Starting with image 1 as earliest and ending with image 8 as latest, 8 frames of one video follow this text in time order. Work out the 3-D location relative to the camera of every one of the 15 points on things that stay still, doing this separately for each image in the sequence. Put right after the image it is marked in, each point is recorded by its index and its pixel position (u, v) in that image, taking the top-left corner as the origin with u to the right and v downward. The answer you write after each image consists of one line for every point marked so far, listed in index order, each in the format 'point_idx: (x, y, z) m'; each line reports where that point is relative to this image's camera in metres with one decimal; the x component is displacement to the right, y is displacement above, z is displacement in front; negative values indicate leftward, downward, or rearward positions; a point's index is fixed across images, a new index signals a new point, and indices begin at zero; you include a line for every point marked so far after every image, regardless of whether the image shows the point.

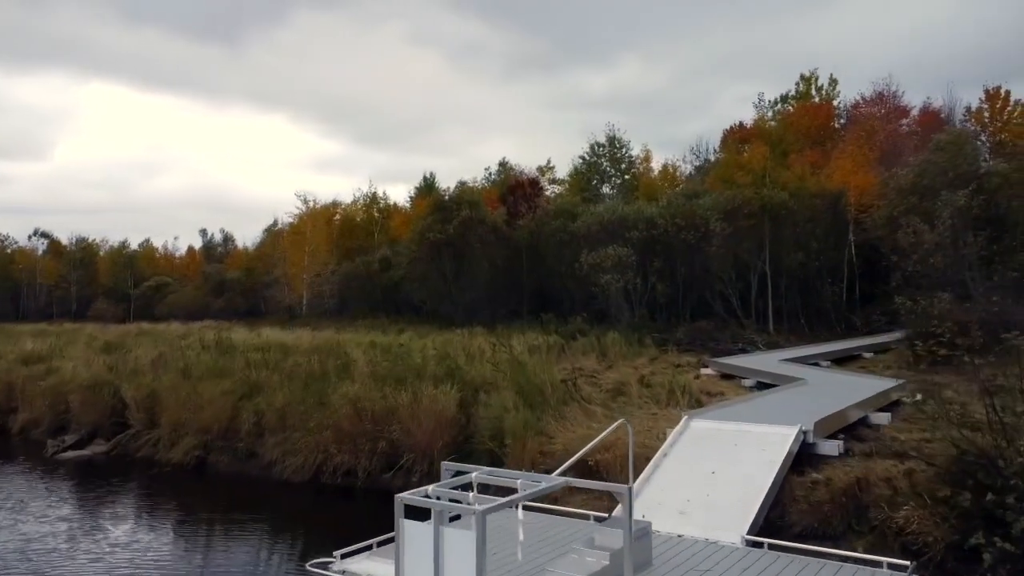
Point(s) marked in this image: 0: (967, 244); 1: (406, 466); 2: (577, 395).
0: (+8.5, +0.8, +14.6) m
1: (-1.1, -1.9, +8.1) m
2: (+0.7, -1.2, +8.7) m
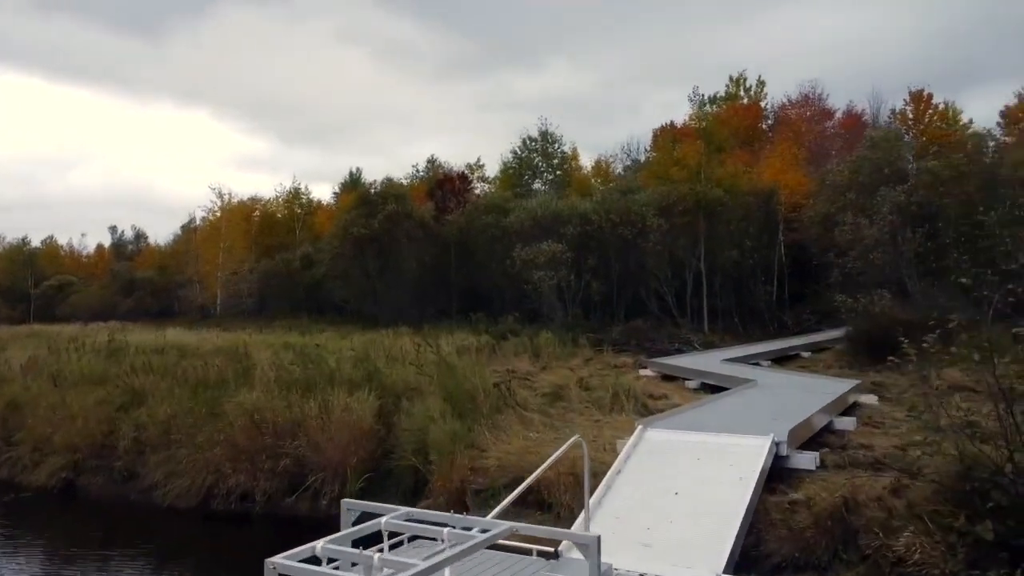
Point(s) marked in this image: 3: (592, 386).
0: (+7.3, +0.9, +14.4) m
1: (-1.8, -1.8, +7.0) m
2: (0.0, -1.1, +7.8) m
3: (+1.0, -1.3, +9.8) m
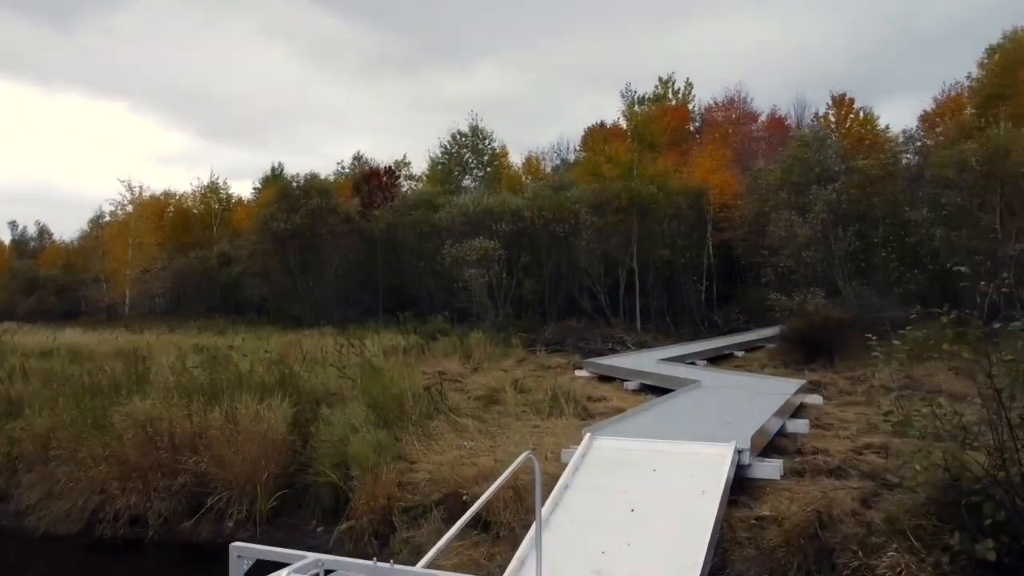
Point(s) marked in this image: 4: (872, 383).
0: (+6.0, +0.9, +14.4) m
1: (-2.3, -1.7, +6.2) m
2: (-0.6, -1.1, +7.2) m
3: (+0.2, -1.2, +9.2) m
4: (+4.6, -1.2, +10.0) m
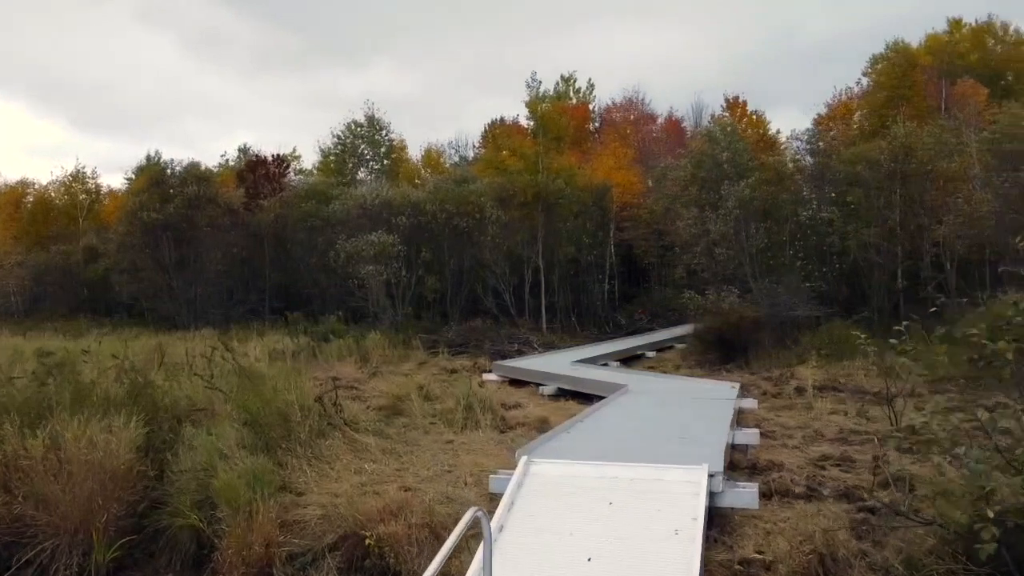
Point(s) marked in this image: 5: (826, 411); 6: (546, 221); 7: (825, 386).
0: (+4.3, +0.9, +14.1) m
1: (-2.9, -1.7, +4.9) m
2: (-1.3, -1.0, +6.1) m
3: (-0.8, -1.2, +8.2) m
4: (+3.5, -1.2, +9.6) m
5: (+3.0, -1.2, +7.5) m
6: (+0.8, +1.5, +17.7) m
7: (+3.7, -1.2, +9.3) m
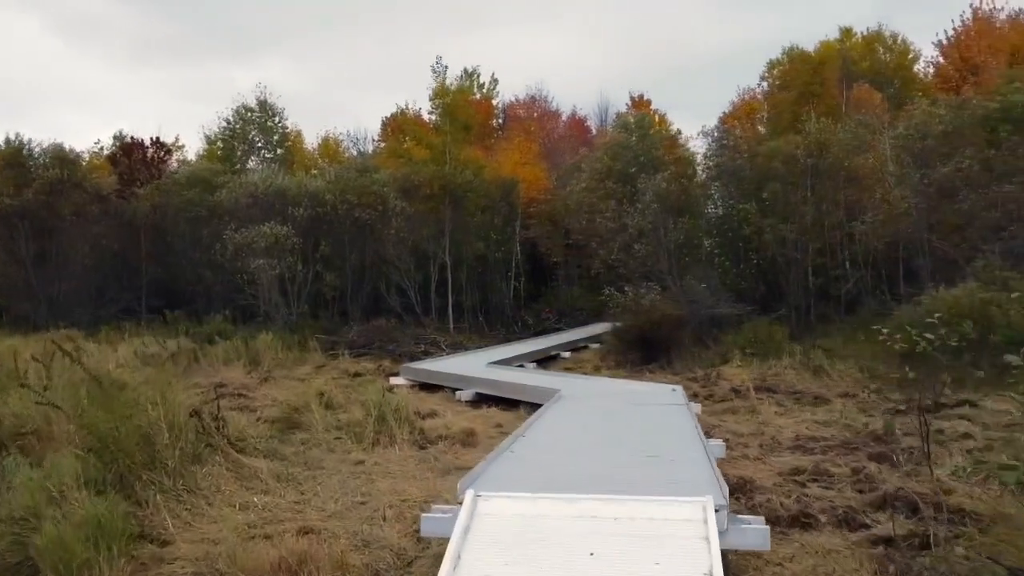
0: (+2.7, +1.0, +13.7) m
1: (-3.2, -1.6, +3.6) m
2: (-1.8, -0.9, +4.9) m
3: (-1.6, -1.1, +7.2) m
4: (+2.5, -1.1, +9.0) m
5: (+2.3, -1.1, +6.9) m
6: (-1.2, +1.5, +16.8) m
7: (+2.8, -1.1, +8.8) m
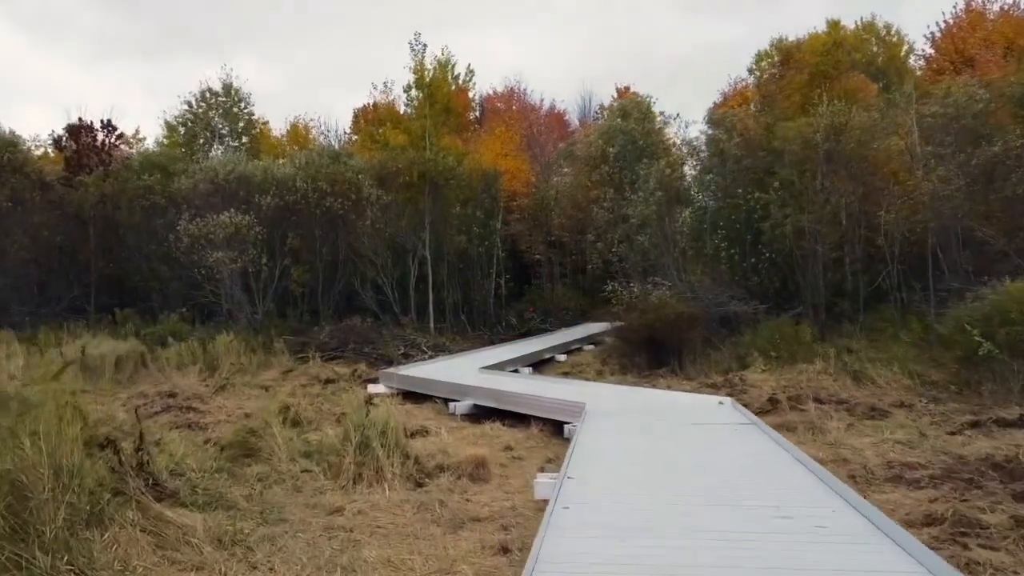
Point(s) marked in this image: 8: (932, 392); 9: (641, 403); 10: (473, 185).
0: (+2.5, +1.0, +12.5) m
1: (-3.0, -1.5, +2.2) m
2: (-1.7, -0.9, +3.6) m
3: (-1.5, -1.0, +5.8) m
4: (+2.5, -1.1, +7.8) m
5: (+2.4, -1.0, +5.7) m
6: (-1.5, +1.6, +15.4) m
7: (+2.8, -1.0, +7.6) m
8: (+4.1, -1.0, +7.6) m
9: (+0.9, -0.8, +5.5) m
10: (-0.8, +2.2, +16.3) m
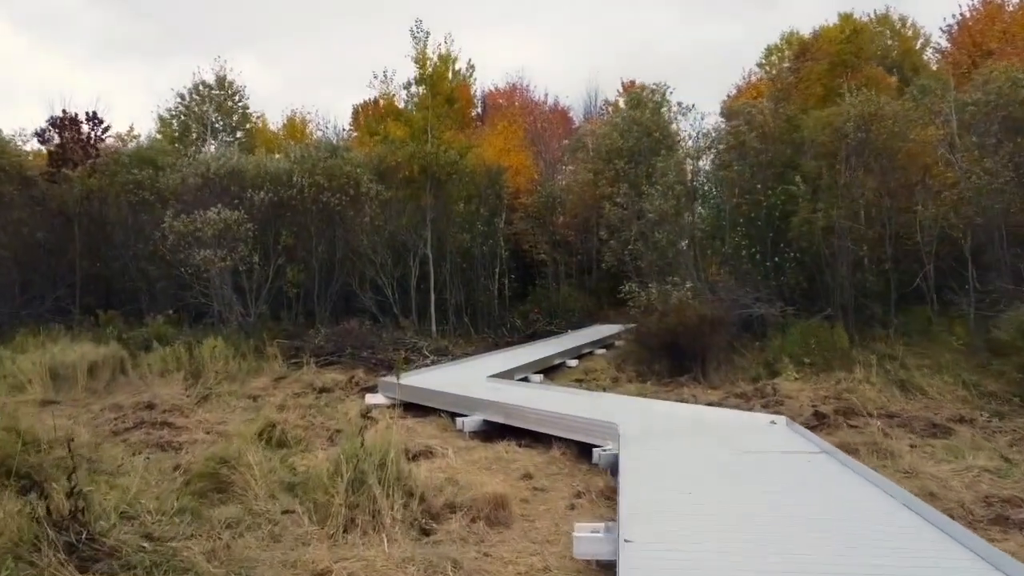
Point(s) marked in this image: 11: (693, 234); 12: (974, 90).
0: (+2.6, +1.0, +11.7) m
1: (-2.9, -1.5, +1.4) m
2: (-1.6, -0.9, +2.8) m
3: (-1.4, -1.0, +5.0) m
4: (+2.6, -1.1, +7.1) m
5: (+2.5, -1.1, +4.9) m
6: (-1.4, +1.6, +14.7) m
7: (+2.9, -1.0, +6.8) m
8: (+4.2, -1.0, +6.9) m
9: (+1.0, -0.8, +4.8) m
10: (-0.7, +2.1, +15.5) m
11: (+2.7, +0.8, +11.7) m
12: (+6.3, +2.7, +10.8) m
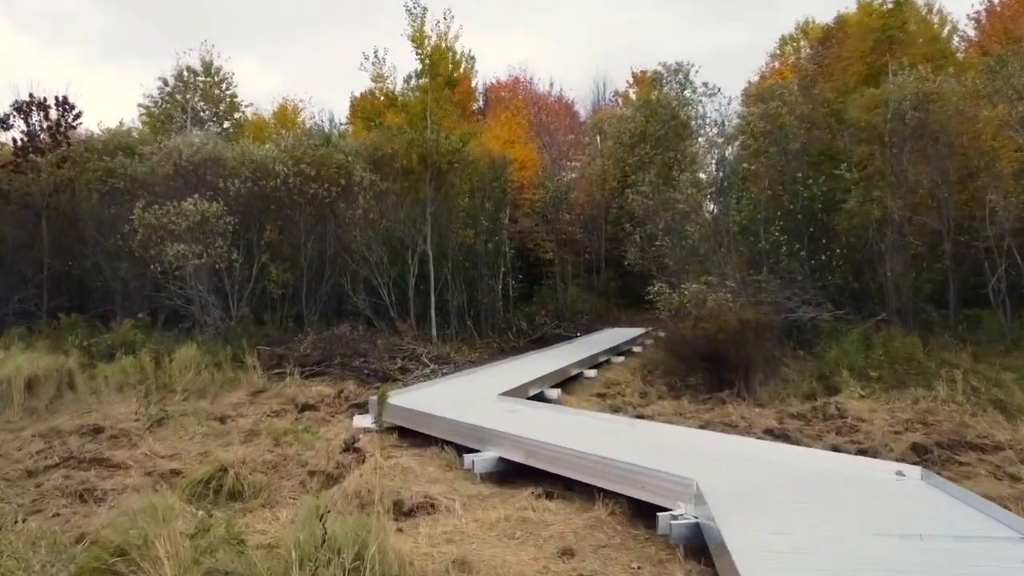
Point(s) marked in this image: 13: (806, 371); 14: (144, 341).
0: (+2.8, +1.0, +10.4) m
1: (-2.8, -1.5, +0.1) m
2: (-1.4, -0.9, +1.5) m
3: (-1.2, -1.0, +3.7) m
4: (+2.7, -1.1, +5.8) m
5: (+2.6, -1.1, +3.6) m
6: (-1.3, +1.6, +13.4) m
7: (+3.0, -1.1, +5.5) m
8: (+4.4, -1.0, +5.6) m
9: (+1.2, -0.8, +3.4) m
10: (-0.5, +2.1, +14.2) m
11: (+2.8, +0.8, +10.4) m
12: (+6.5, +2.7, +9.5) m
13: (+3.1, -0.9, +8.3) m
14: (-4.9, -0.7, +10.4) m
